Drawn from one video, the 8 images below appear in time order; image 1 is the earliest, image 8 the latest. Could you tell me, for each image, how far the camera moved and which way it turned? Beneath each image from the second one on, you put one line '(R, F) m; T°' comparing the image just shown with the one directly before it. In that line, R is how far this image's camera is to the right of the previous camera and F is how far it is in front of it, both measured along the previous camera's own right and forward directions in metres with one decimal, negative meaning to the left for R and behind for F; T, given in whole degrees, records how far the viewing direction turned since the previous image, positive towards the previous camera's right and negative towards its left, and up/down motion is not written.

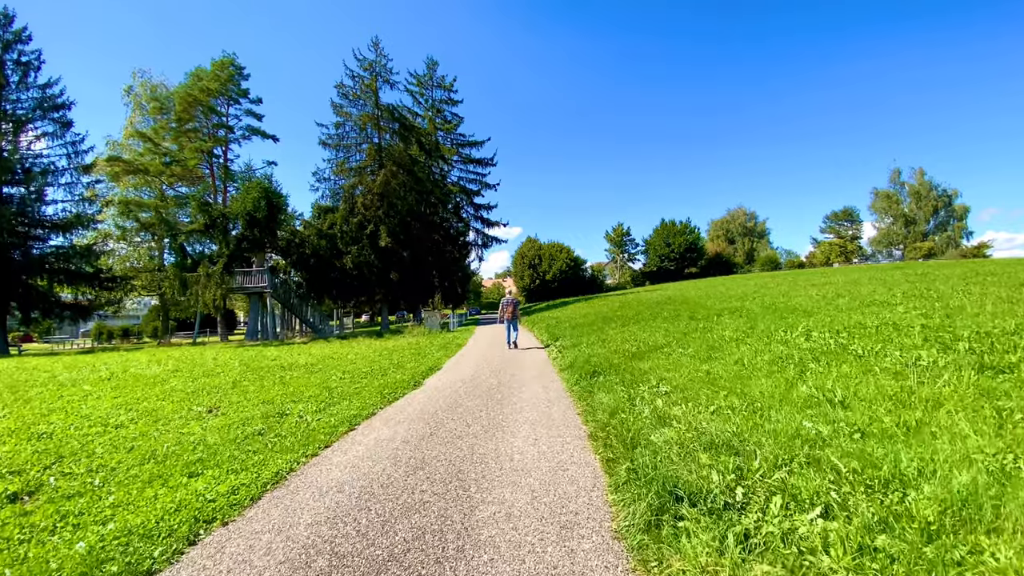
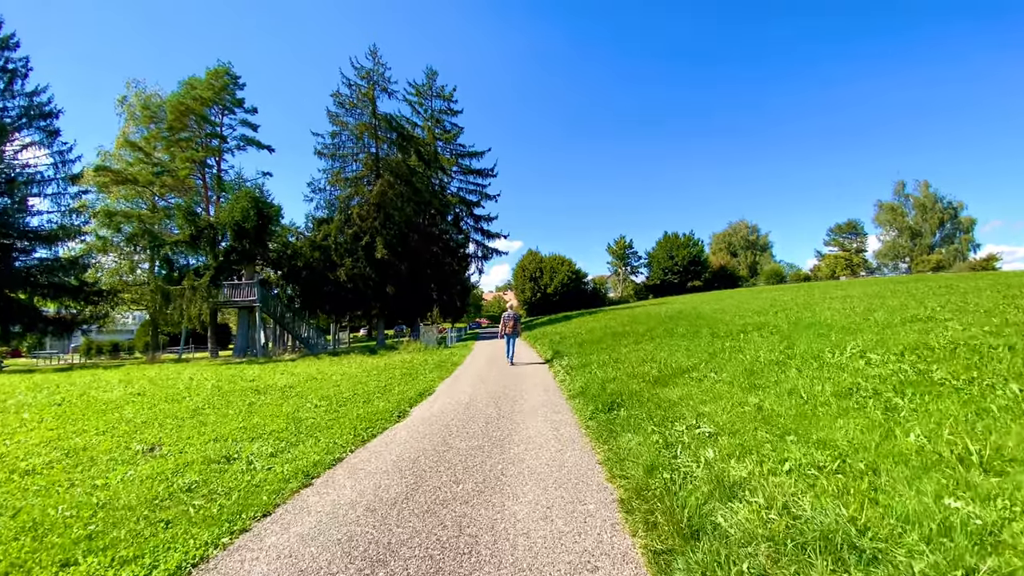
(0.0, +1.4) m; 0°
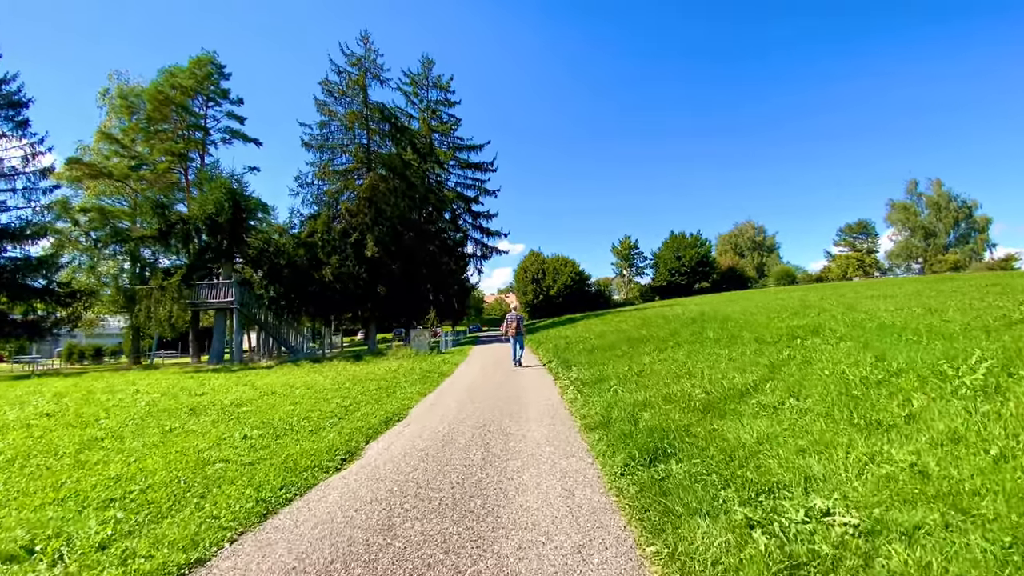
(+0.1, +2.4) m; 0°
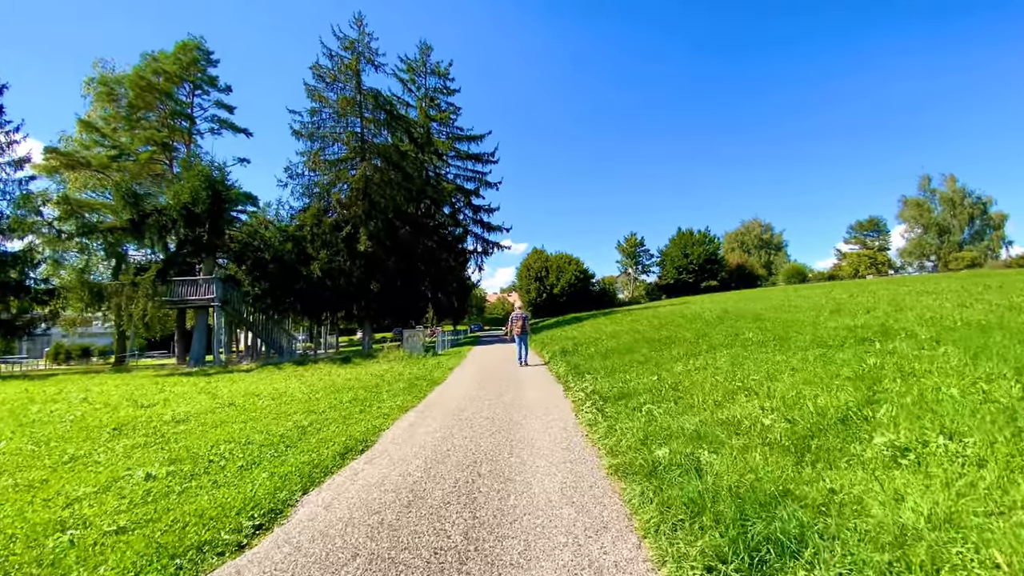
(0.0, +1.9) m; 0°
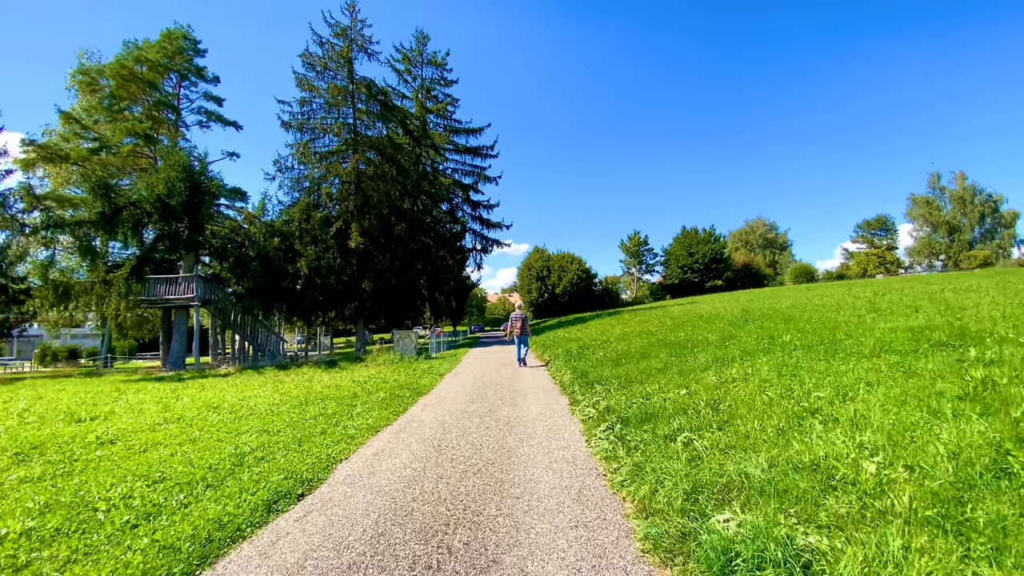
(+0.1, +1.5) m; 0°
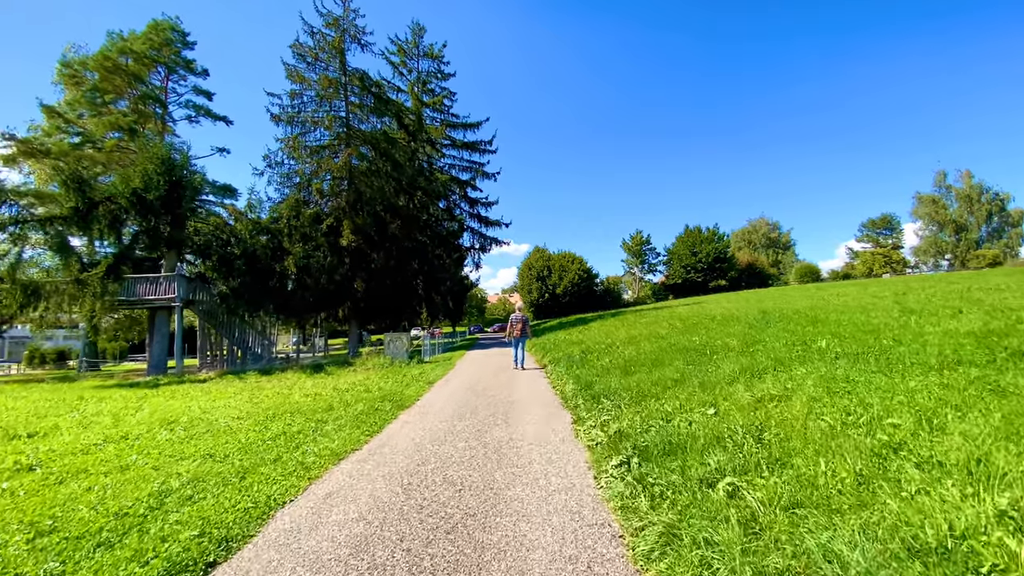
(+0.1, +1.2) m; 0°
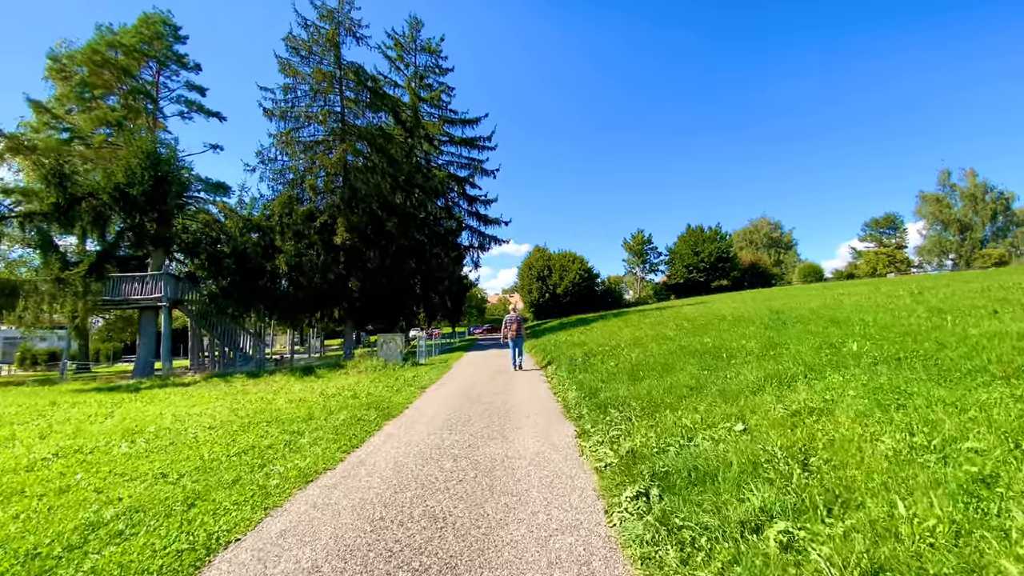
(+0.1, +0.8) m; 0°
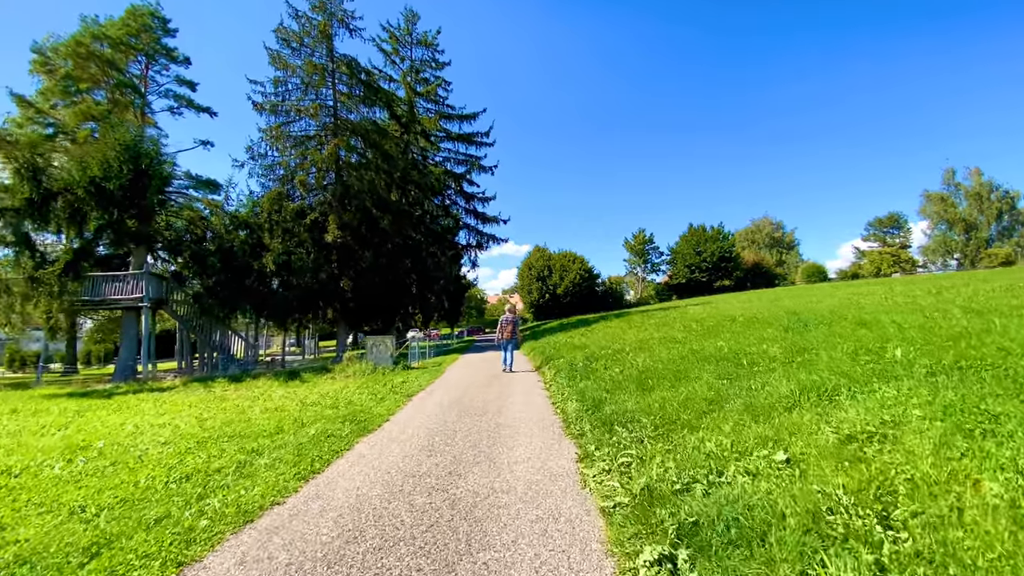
(+0.1, +0.9) m; 0°
